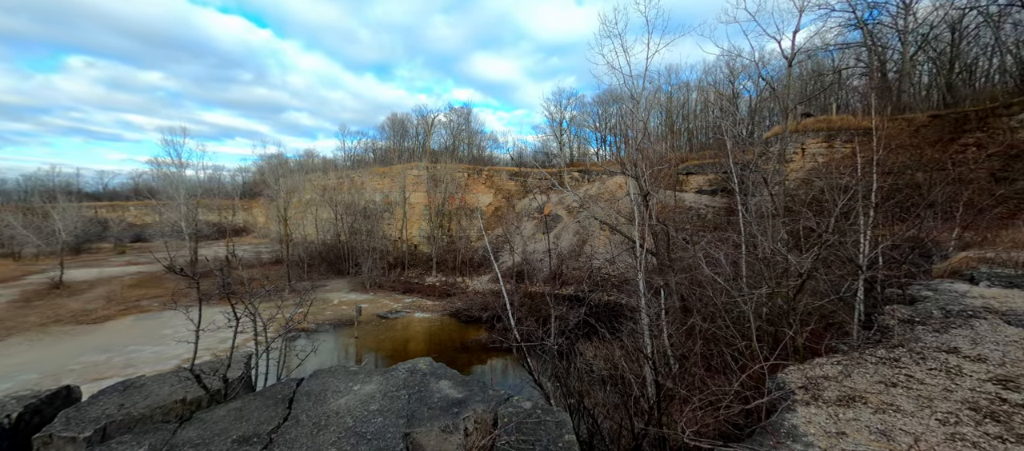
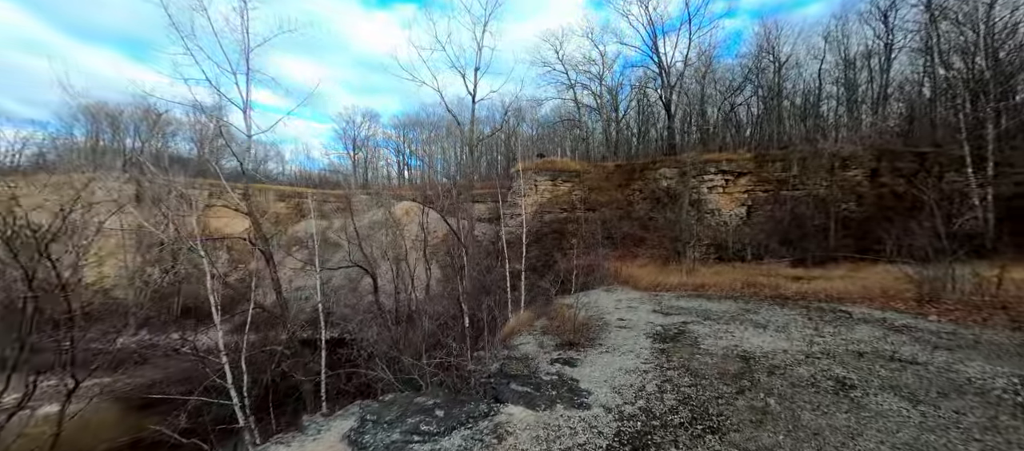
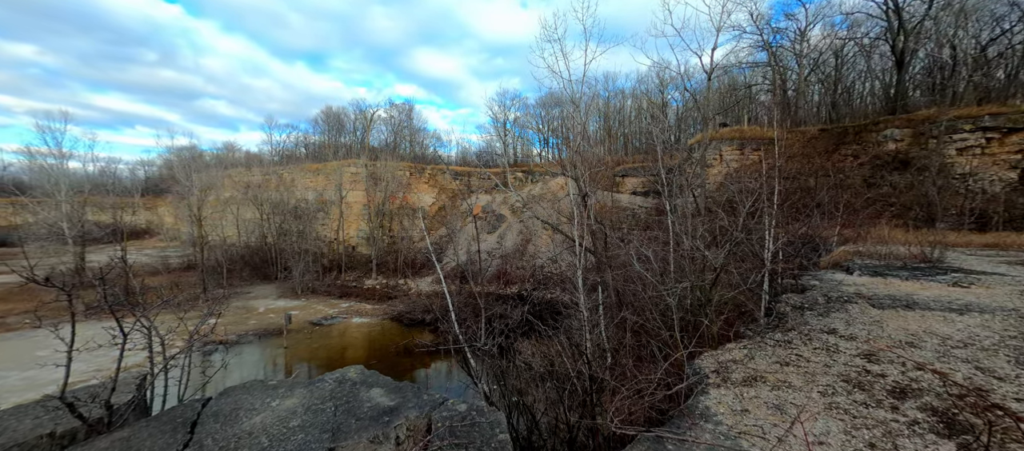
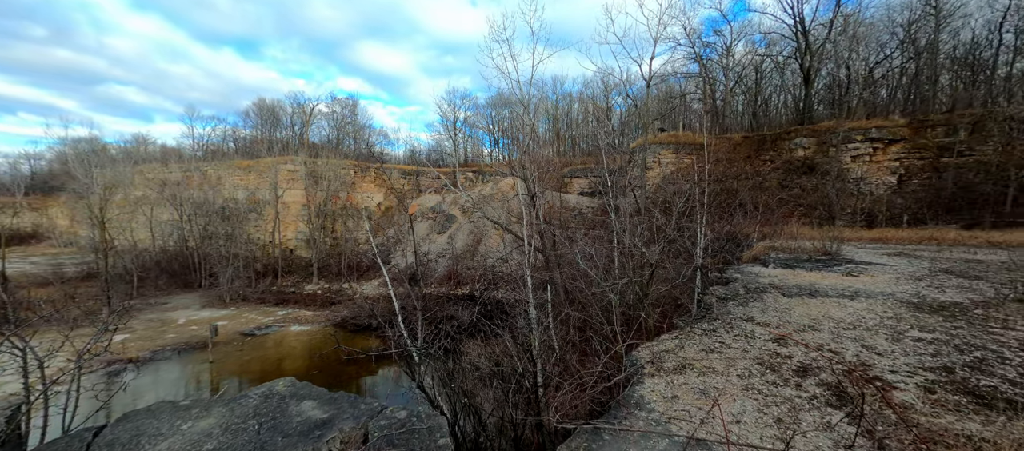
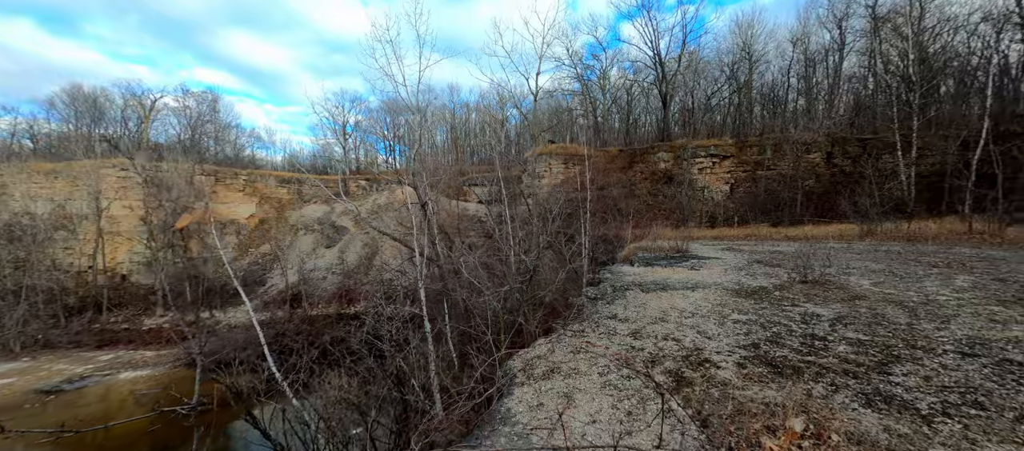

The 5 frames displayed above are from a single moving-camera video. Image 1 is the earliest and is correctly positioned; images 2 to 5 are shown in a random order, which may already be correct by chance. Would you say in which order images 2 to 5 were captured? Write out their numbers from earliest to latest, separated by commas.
3, 4, 5, 2
